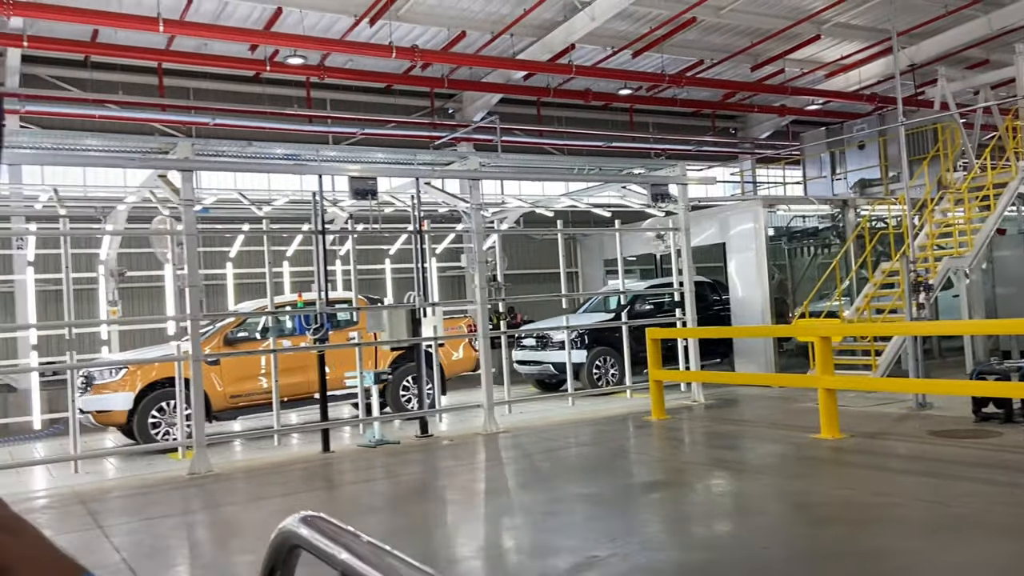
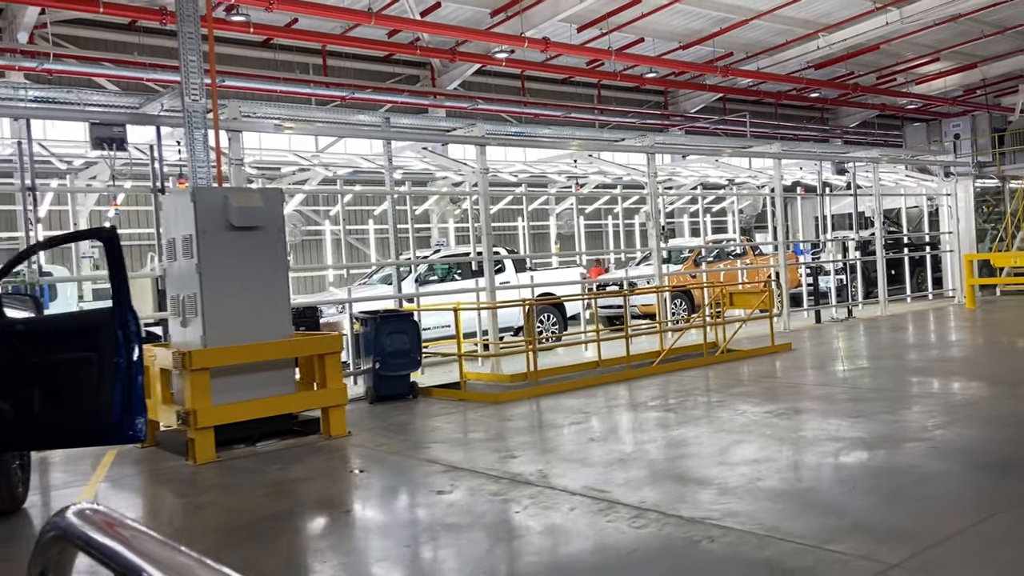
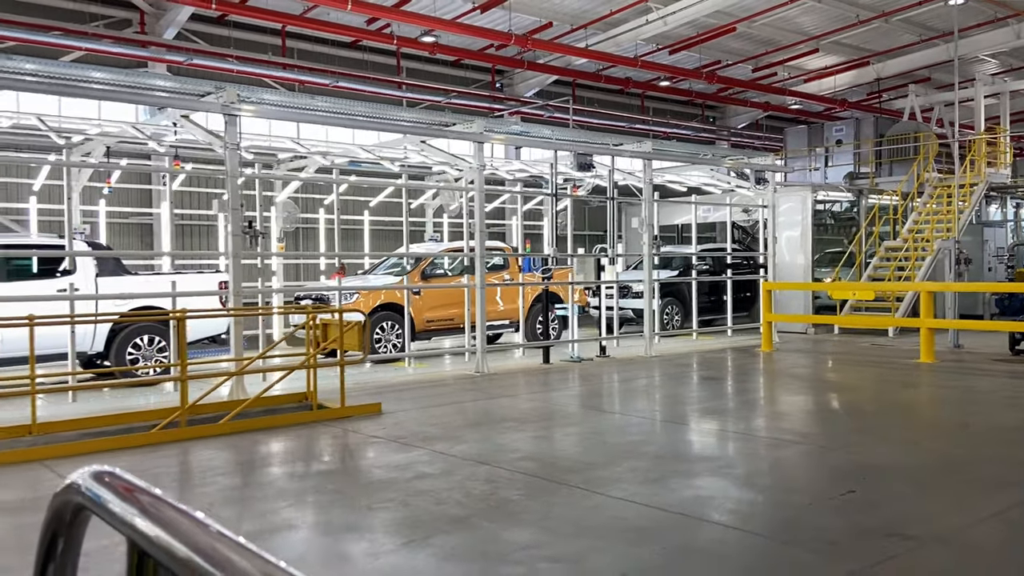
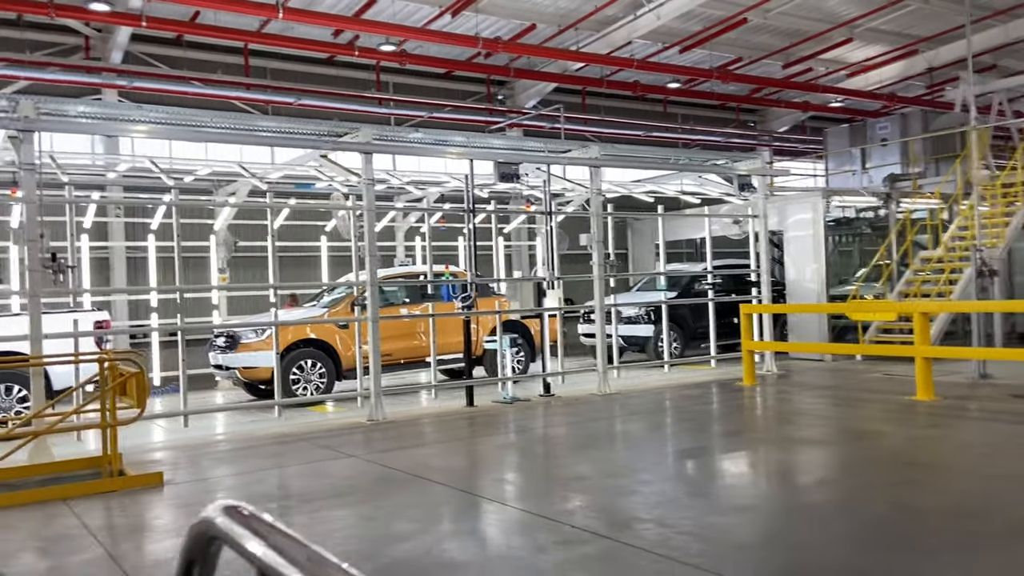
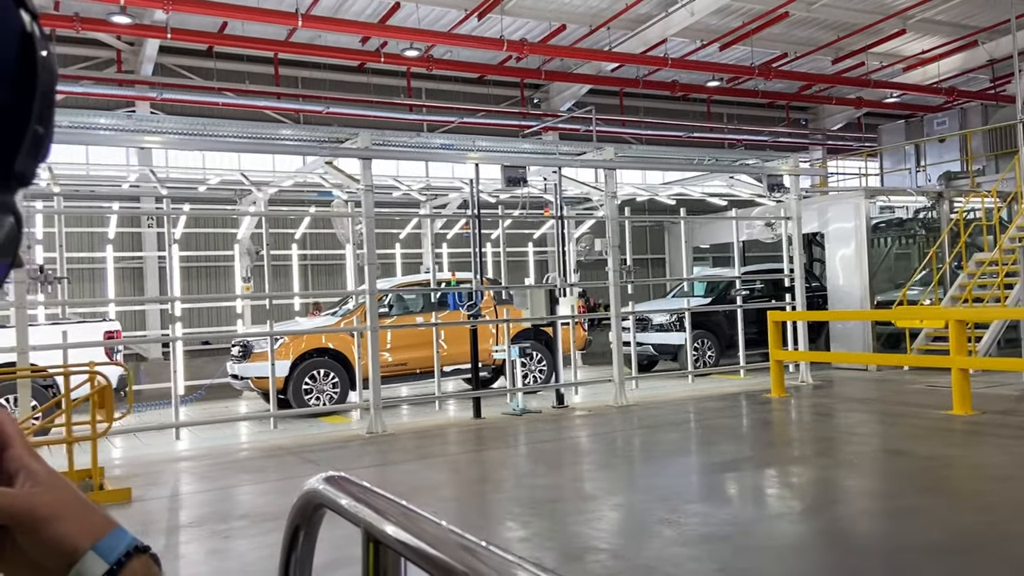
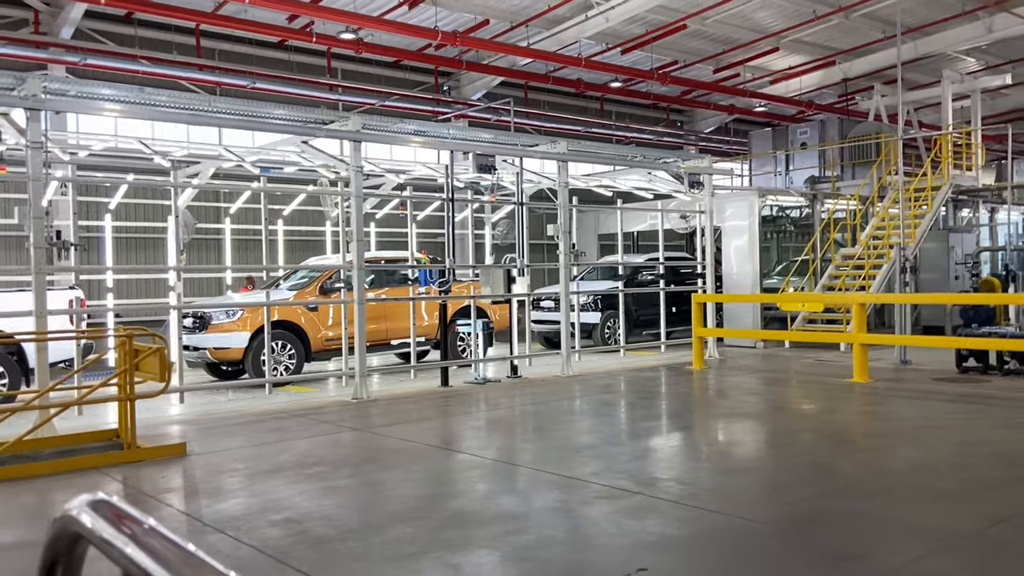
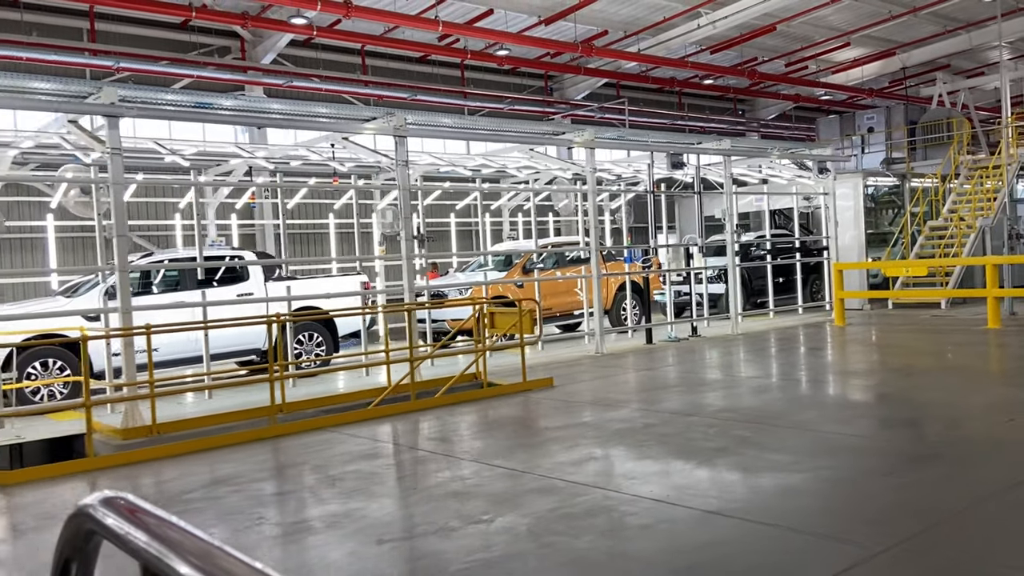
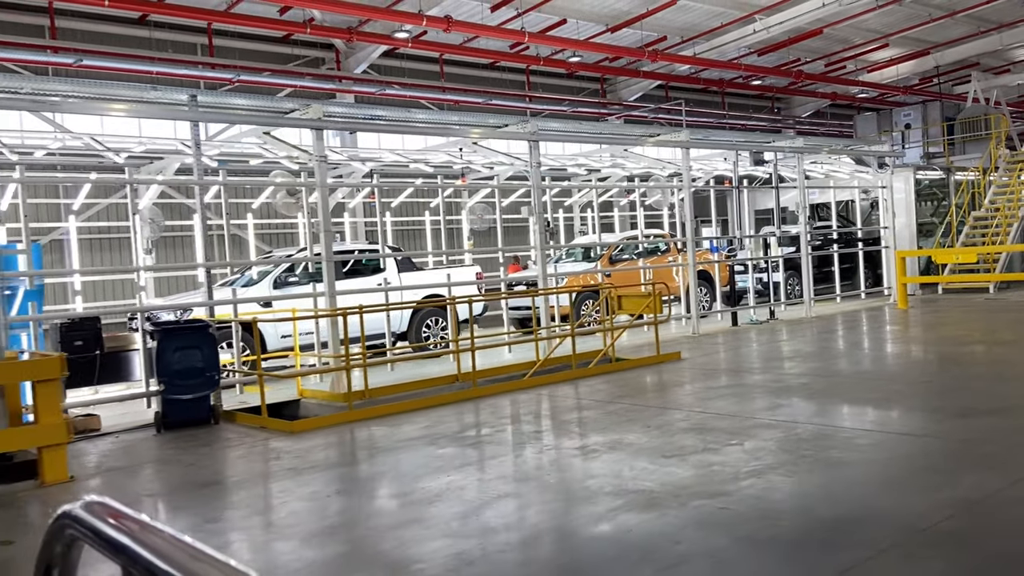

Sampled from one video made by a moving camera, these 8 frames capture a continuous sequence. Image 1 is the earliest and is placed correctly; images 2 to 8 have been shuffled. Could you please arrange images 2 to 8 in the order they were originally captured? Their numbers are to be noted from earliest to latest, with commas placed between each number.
5, 4, 6, 3, 7, 8, 2
